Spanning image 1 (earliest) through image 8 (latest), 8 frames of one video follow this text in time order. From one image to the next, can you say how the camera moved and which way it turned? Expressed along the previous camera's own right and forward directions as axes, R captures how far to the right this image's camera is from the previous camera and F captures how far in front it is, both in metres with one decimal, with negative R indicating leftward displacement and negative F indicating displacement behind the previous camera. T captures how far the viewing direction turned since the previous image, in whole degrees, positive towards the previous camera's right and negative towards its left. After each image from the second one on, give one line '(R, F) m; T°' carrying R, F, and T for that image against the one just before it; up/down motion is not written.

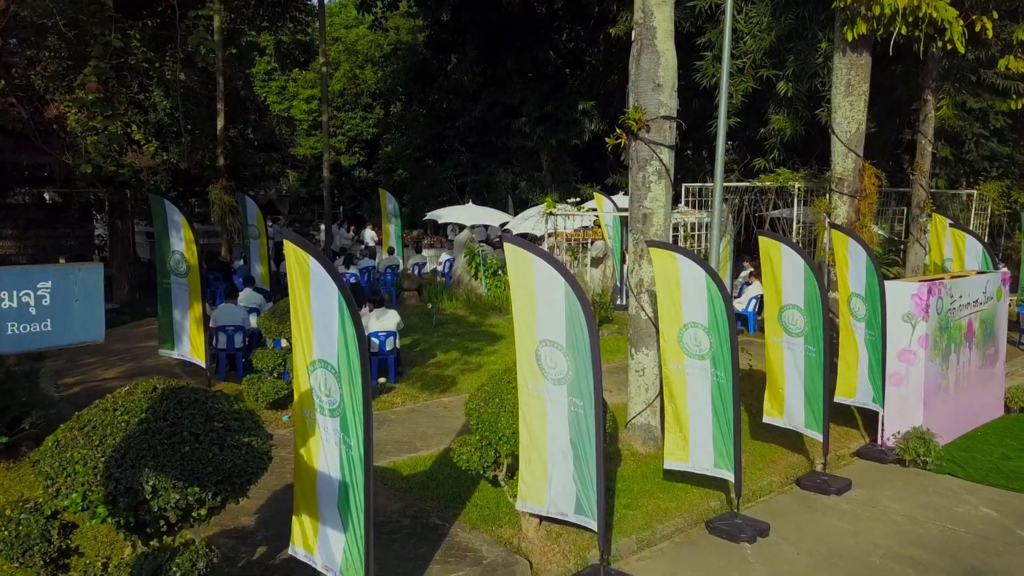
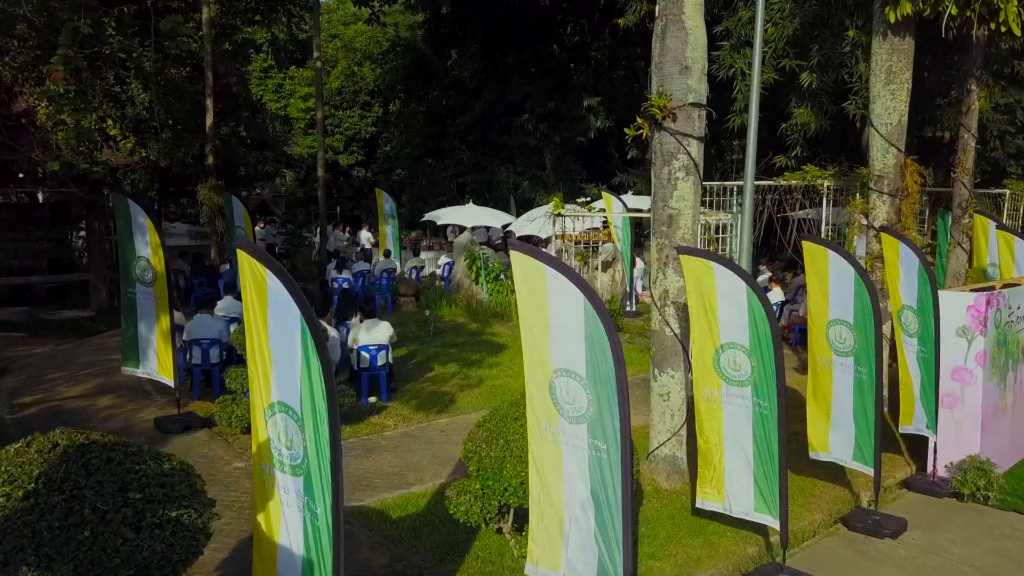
(0.0, +0.9) m; 0°
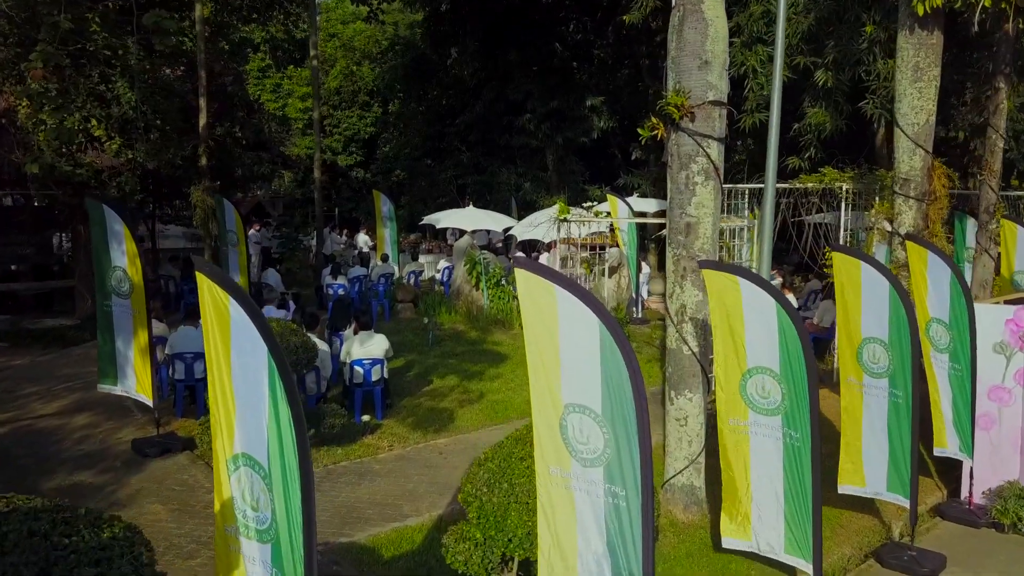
(0.0, +0.5) m; 0°
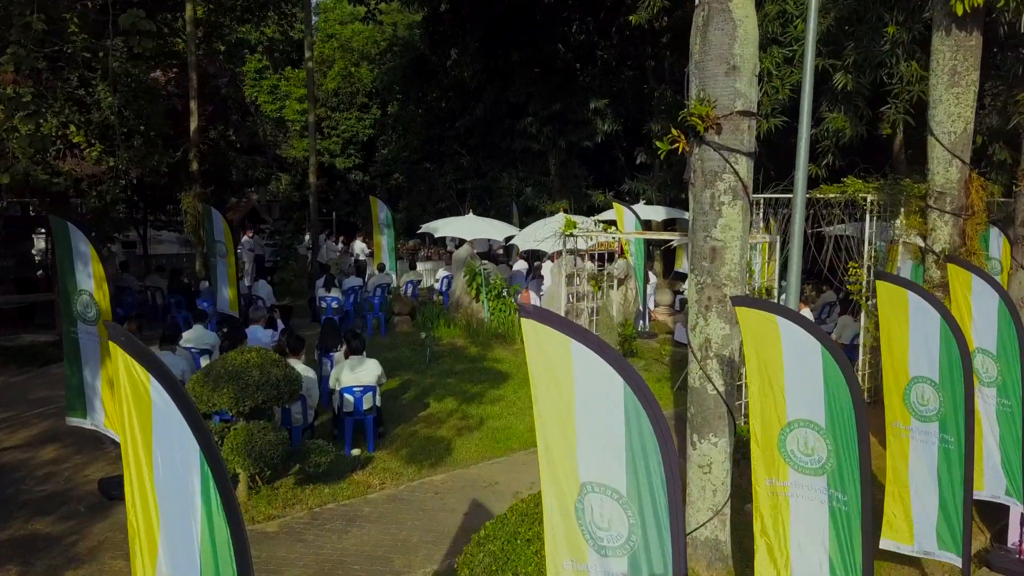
(0.0, +0.6) m; 0°
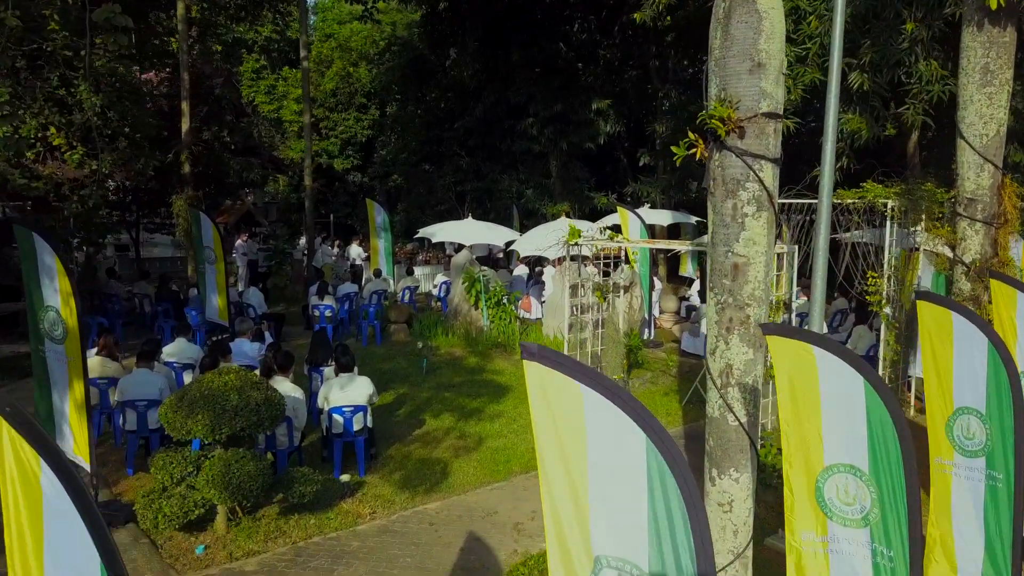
(0.0, +0.5) m; 0°
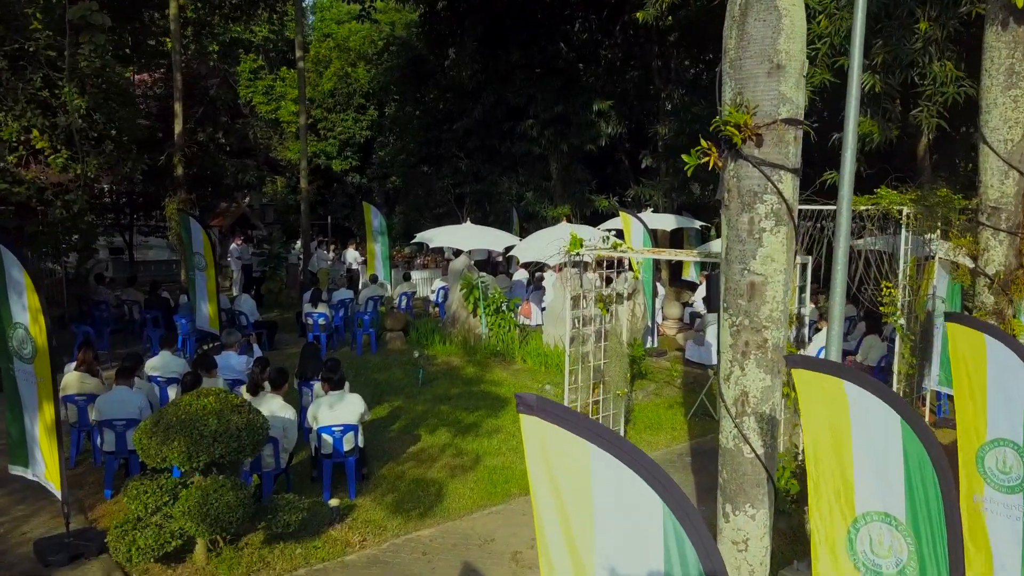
(0.0, +0.4) m; 0°
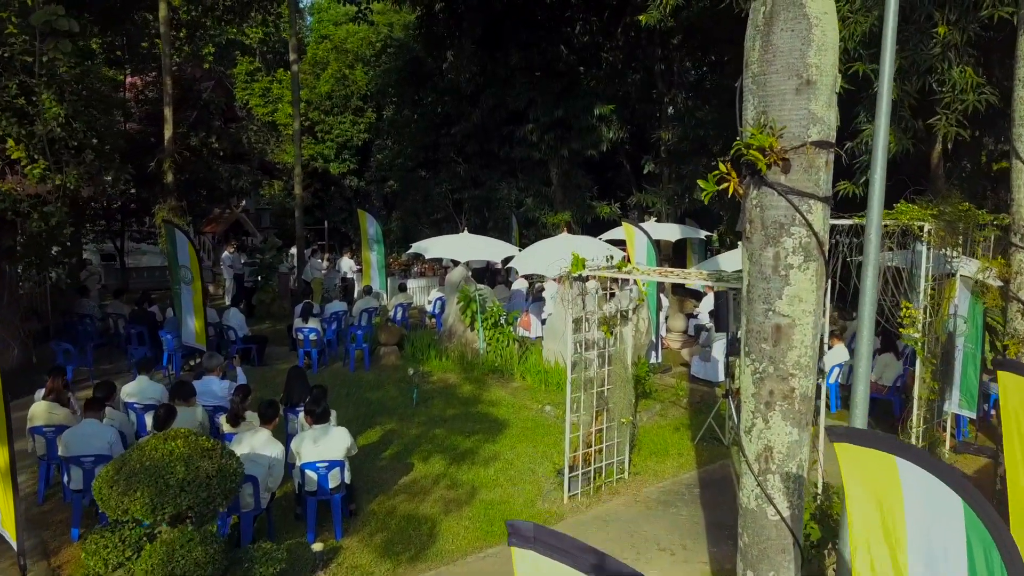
(0.0, +0.5) m; 0°
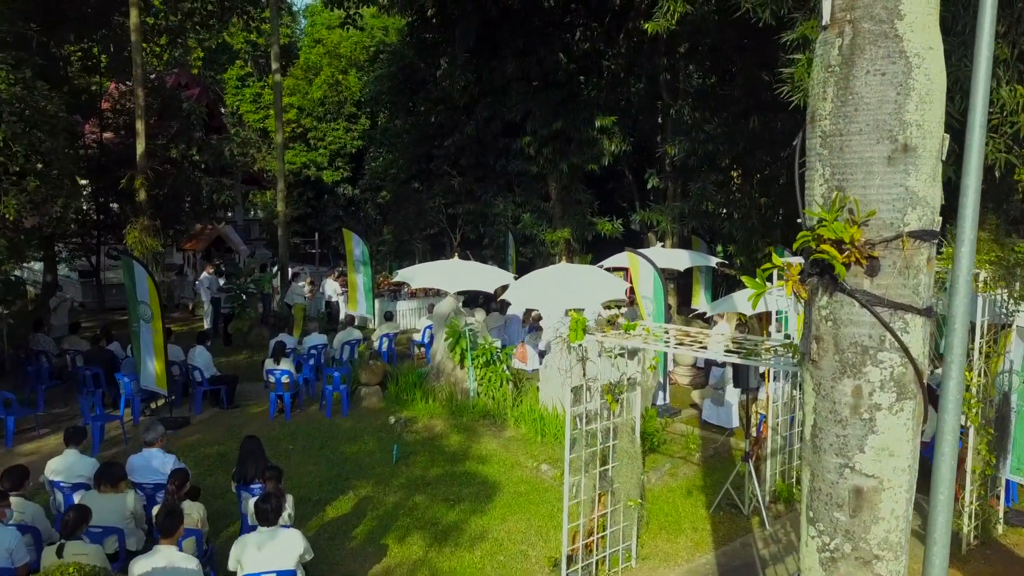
(+0.1, +1.1) m; 0°
